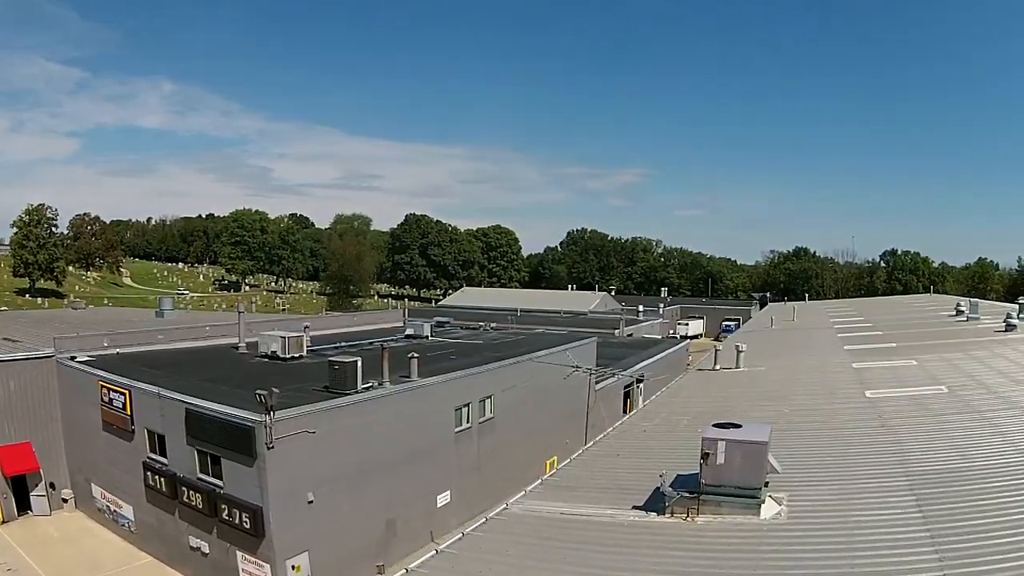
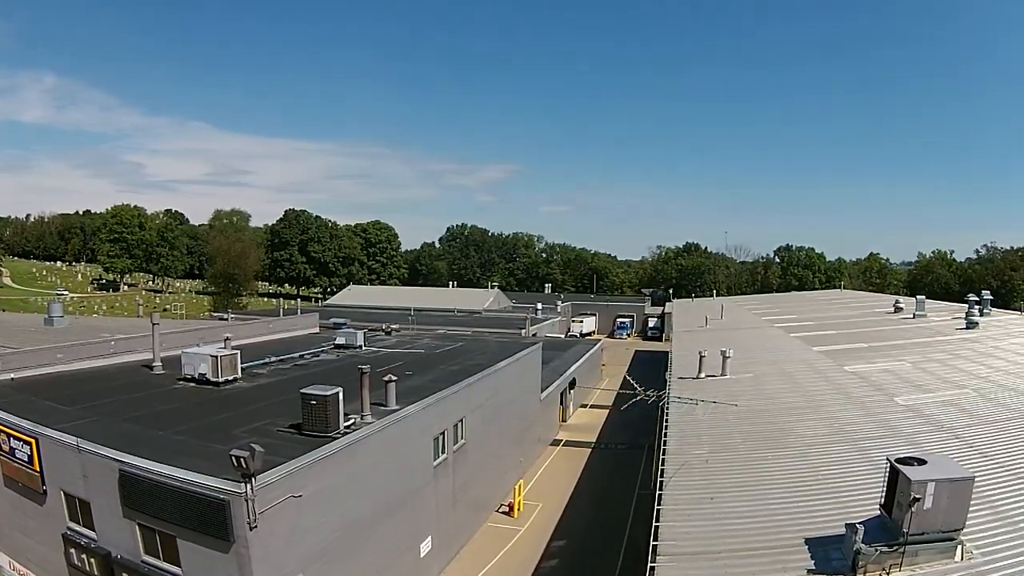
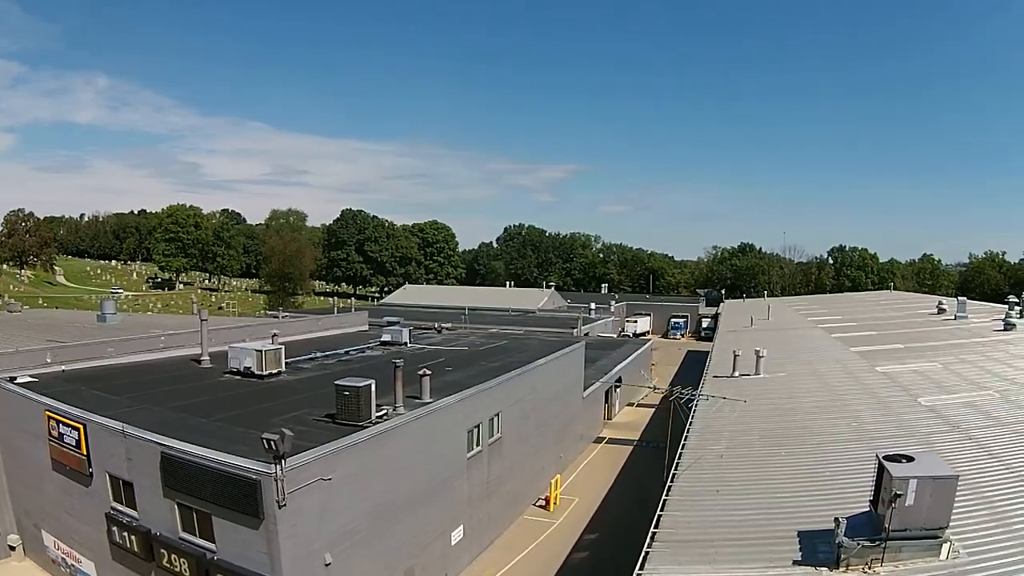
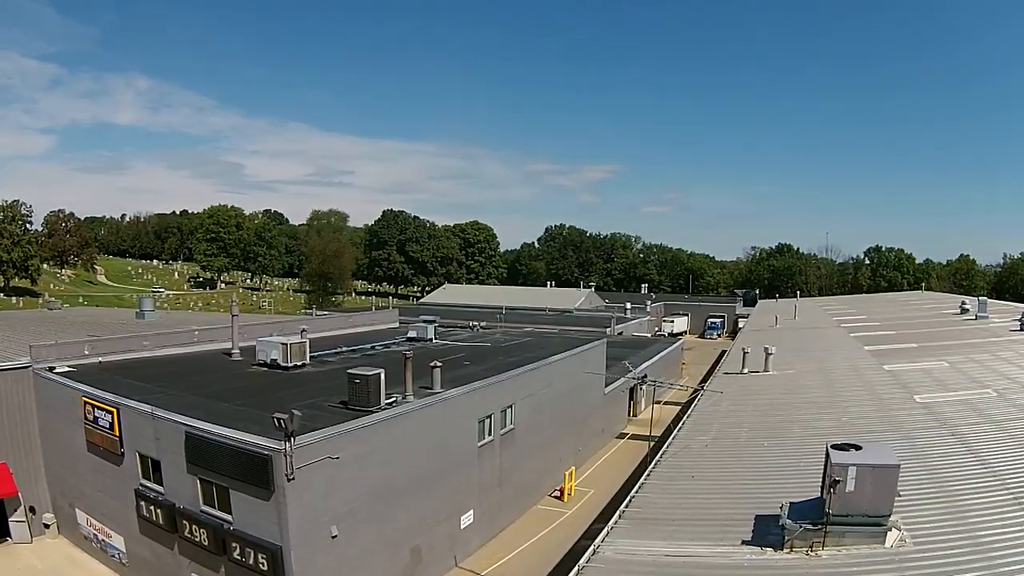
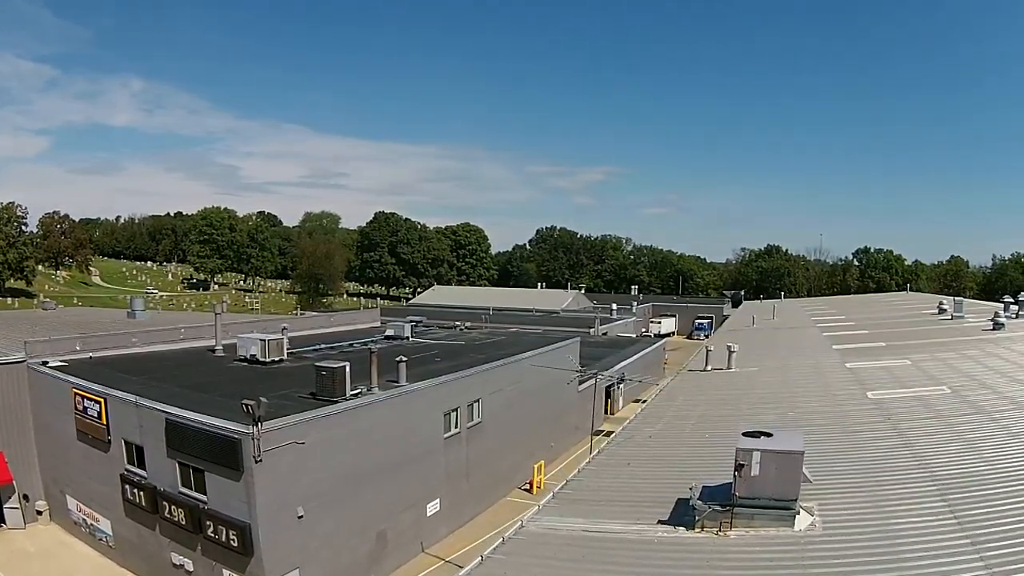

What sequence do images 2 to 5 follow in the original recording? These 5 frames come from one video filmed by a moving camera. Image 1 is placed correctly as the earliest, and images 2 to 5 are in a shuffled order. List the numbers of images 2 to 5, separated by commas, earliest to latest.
5, 4, 3, 2
